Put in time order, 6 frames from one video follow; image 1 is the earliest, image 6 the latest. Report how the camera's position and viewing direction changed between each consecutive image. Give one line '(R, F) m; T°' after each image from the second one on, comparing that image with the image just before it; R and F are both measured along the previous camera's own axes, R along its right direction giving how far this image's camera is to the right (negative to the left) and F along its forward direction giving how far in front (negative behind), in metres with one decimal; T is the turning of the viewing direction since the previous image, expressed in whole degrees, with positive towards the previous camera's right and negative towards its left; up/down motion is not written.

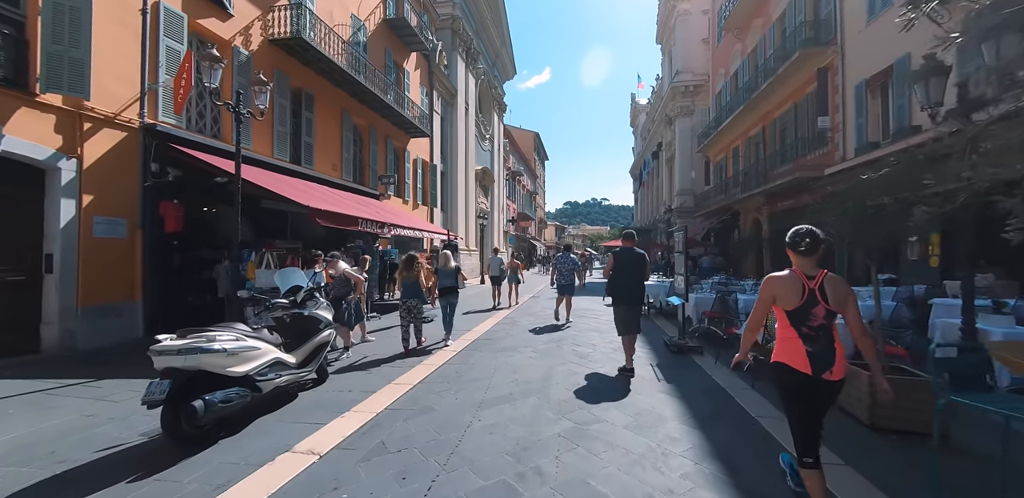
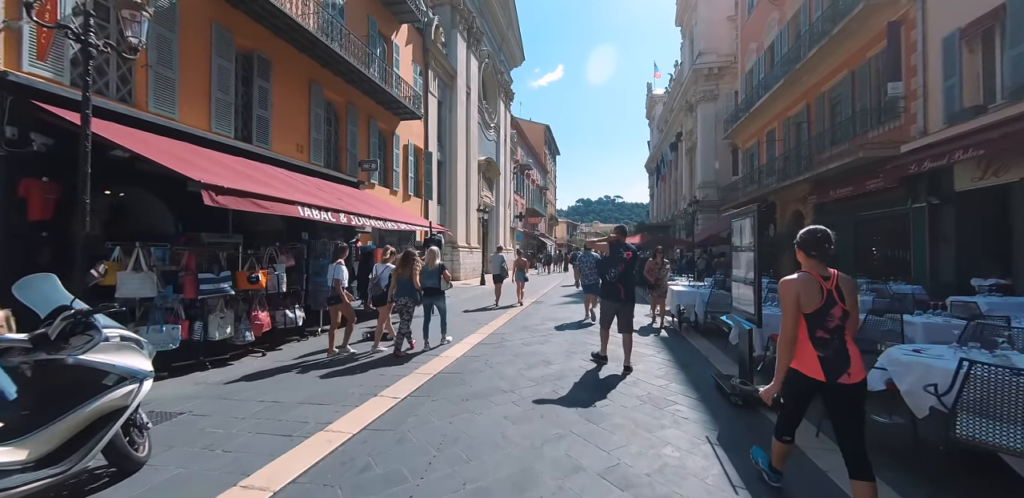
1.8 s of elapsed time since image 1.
(+0.4, +2.1) m; -2°
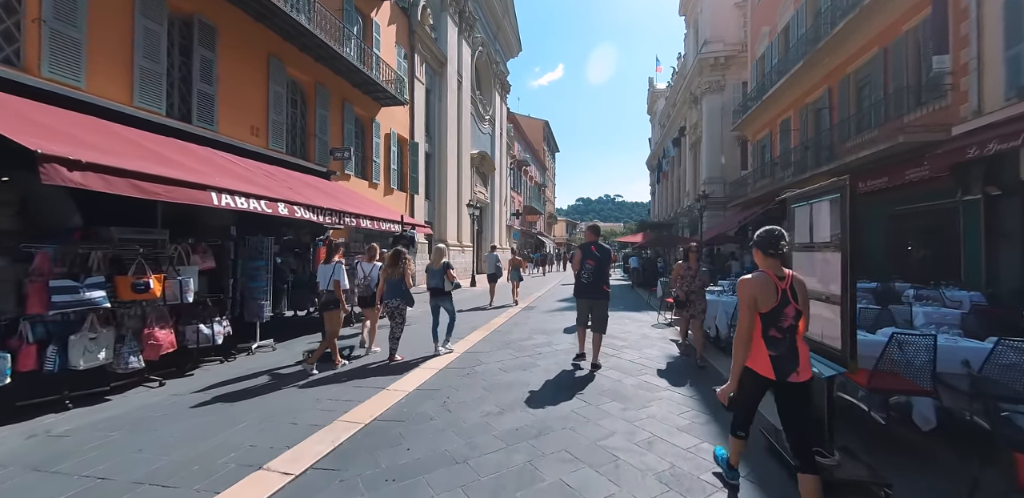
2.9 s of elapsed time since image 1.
(+0.3, +1.4) m; 0°
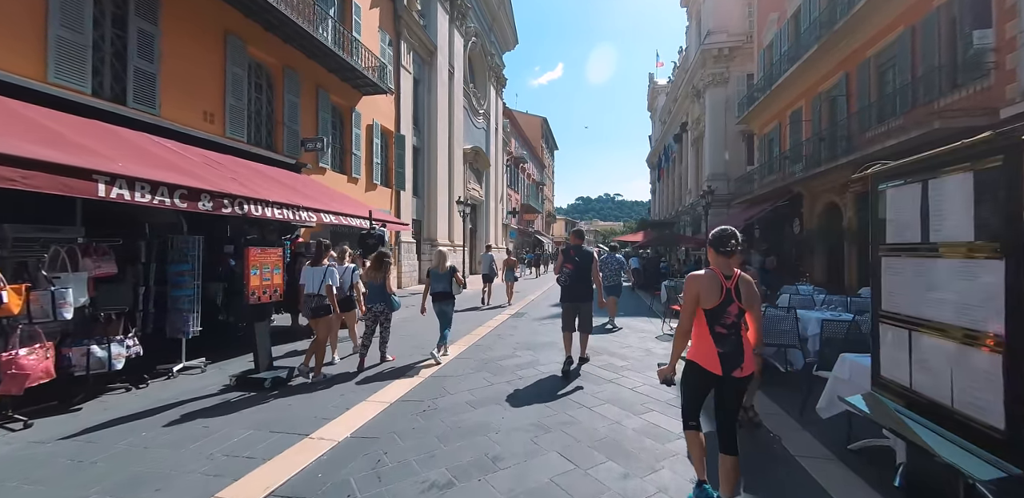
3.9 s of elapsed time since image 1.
(+0.3, +1.0) m; 0°
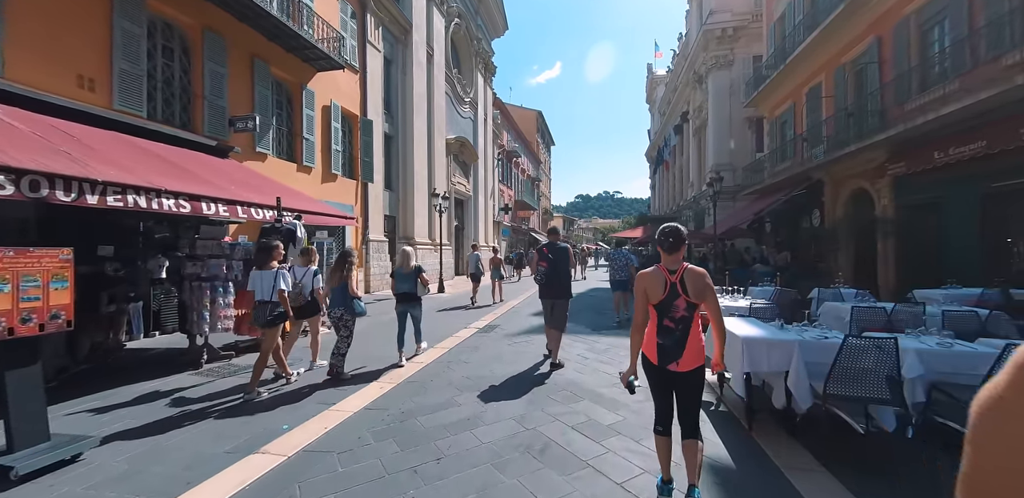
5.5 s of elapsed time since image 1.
(+0.6, +1.8) m; 0°
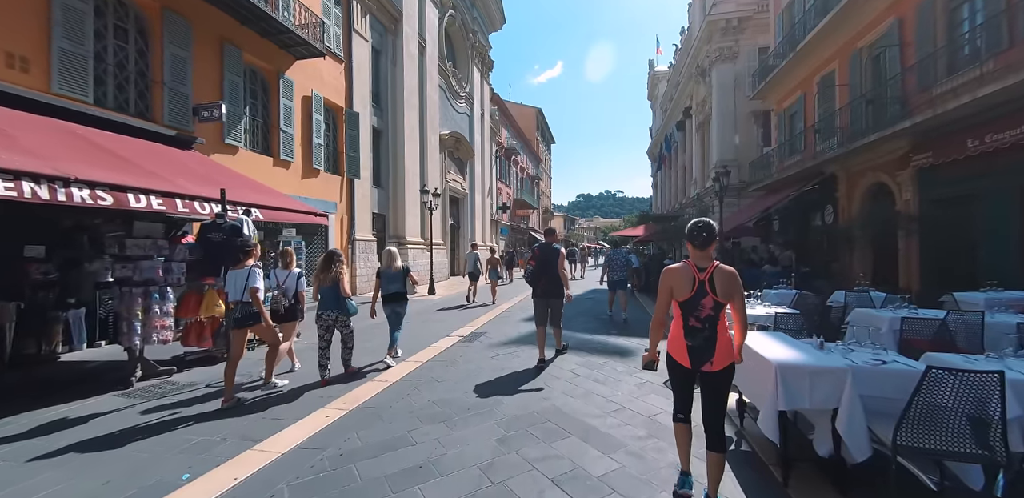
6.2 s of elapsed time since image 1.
(+0.2, +0.7) m; 0°
